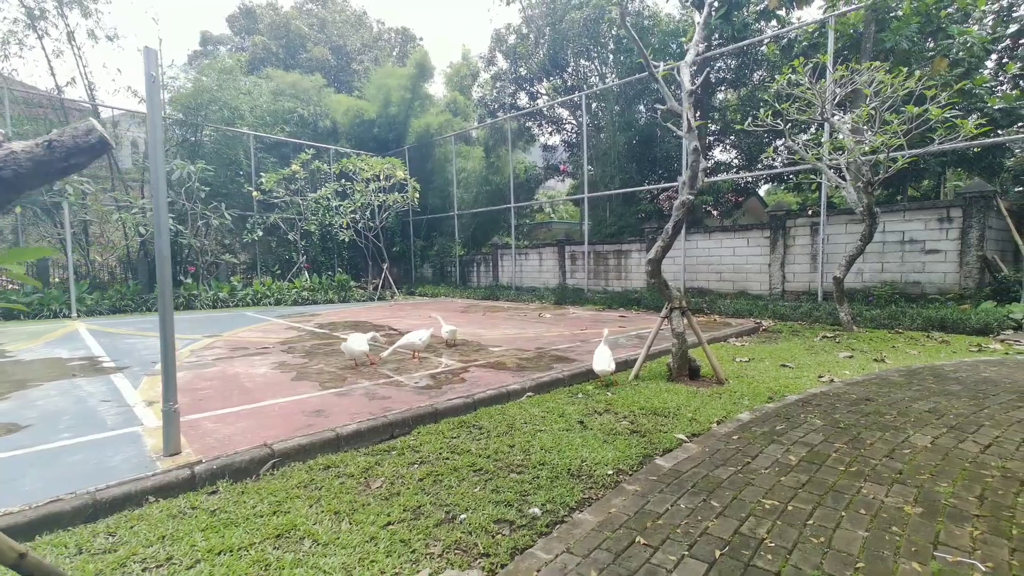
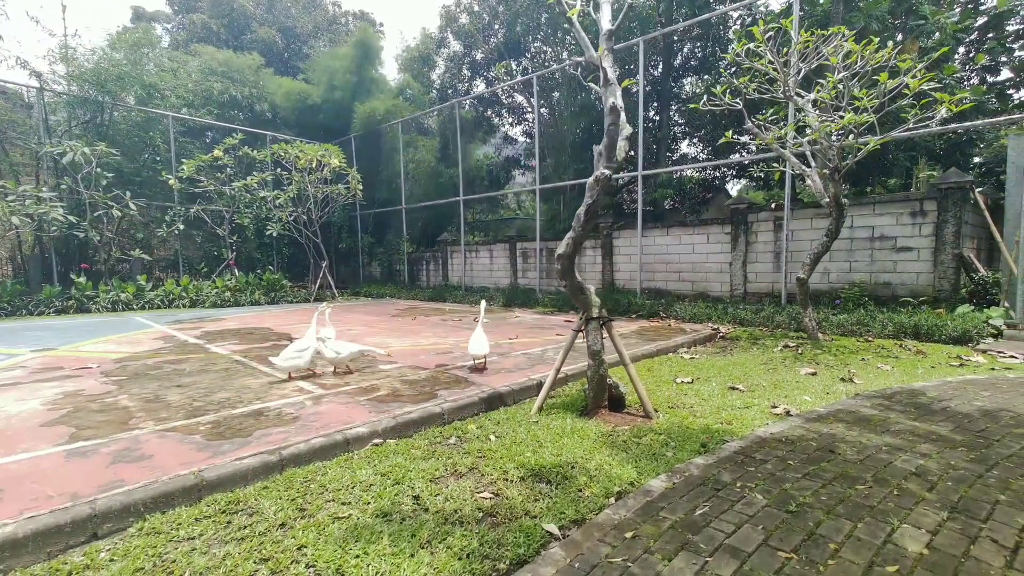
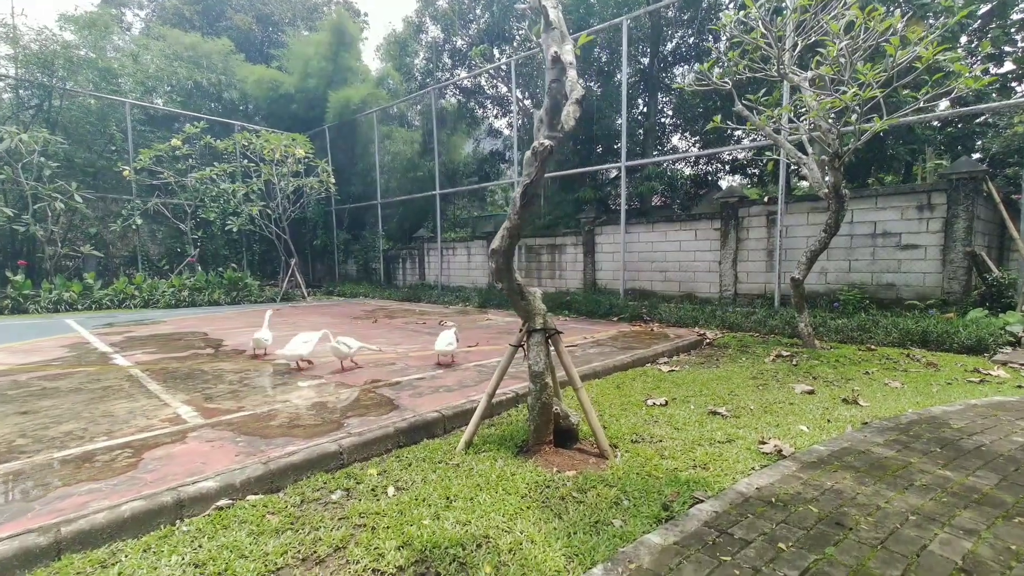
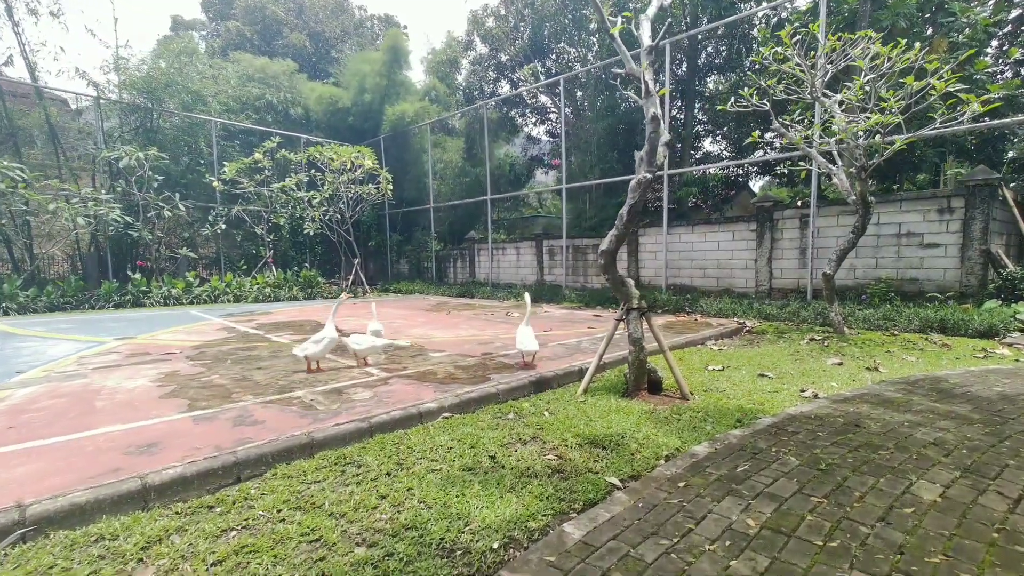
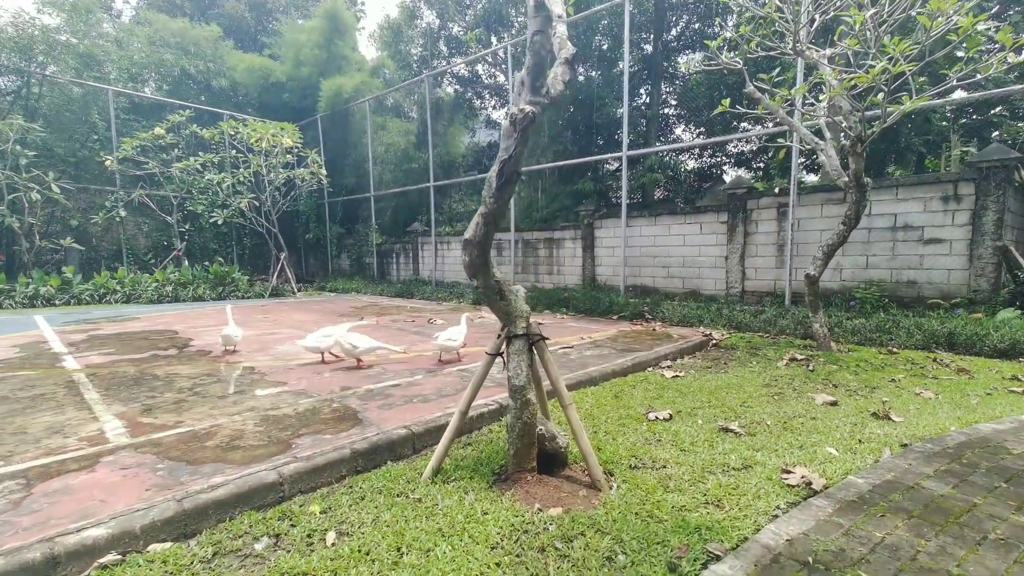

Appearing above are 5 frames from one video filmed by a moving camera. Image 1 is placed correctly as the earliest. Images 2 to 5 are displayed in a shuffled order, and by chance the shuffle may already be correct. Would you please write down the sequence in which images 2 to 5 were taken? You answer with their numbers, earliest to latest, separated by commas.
4, 2, 3, 5
